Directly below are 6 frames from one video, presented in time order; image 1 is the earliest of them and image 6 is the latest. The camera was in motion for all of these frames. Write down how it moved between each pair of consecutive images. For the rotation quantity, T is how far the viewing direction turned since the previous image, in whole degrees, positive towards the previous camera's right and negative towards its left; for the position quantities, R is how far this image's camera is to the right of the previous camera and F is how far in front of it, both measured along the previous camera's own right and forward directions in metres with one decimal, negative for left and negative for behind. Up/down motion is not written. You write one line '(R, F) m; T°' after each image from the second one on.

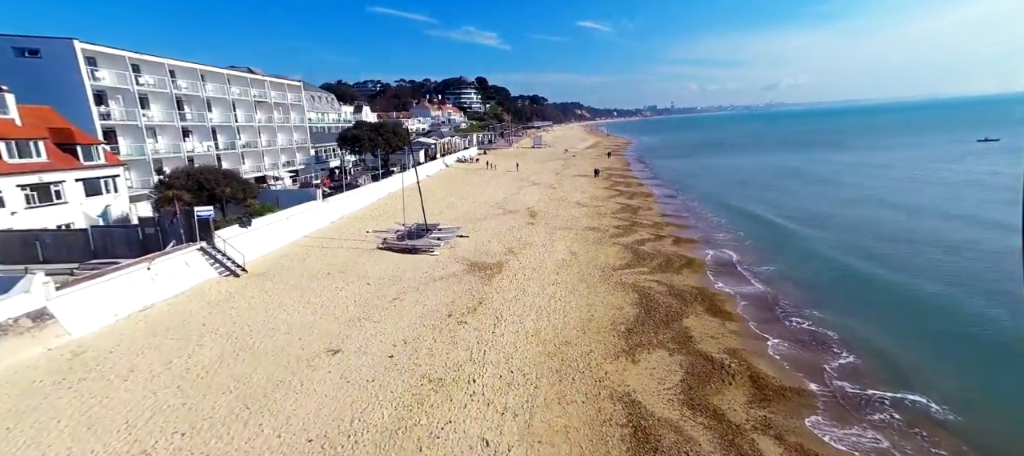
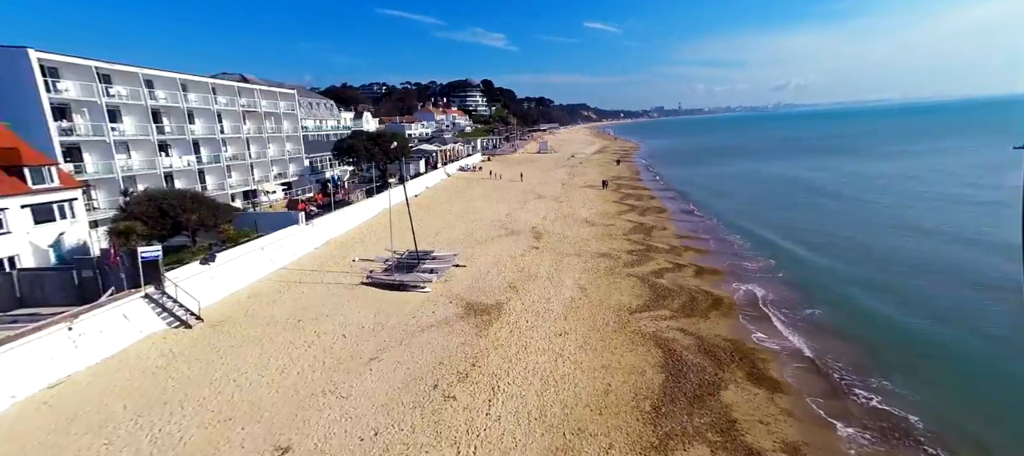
(+0.1, +2.3) m; -1°
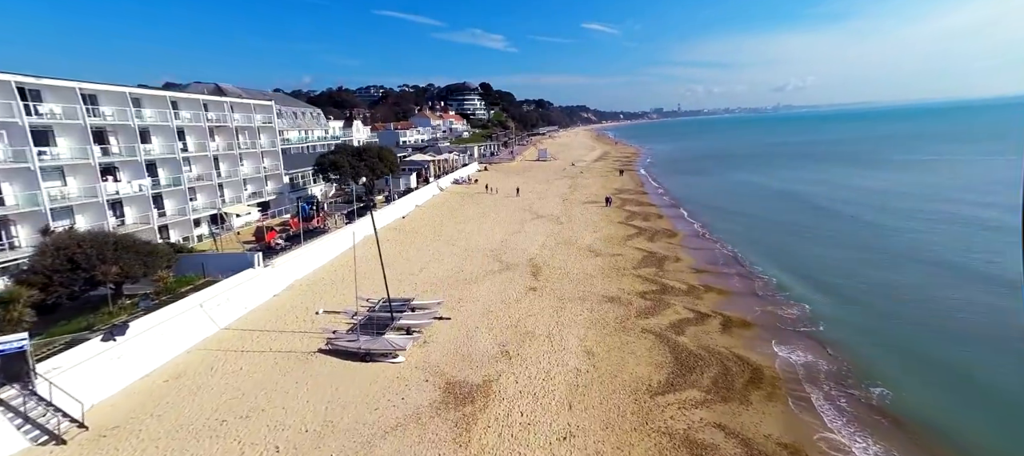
(+0.3, +3.1) m; 0°
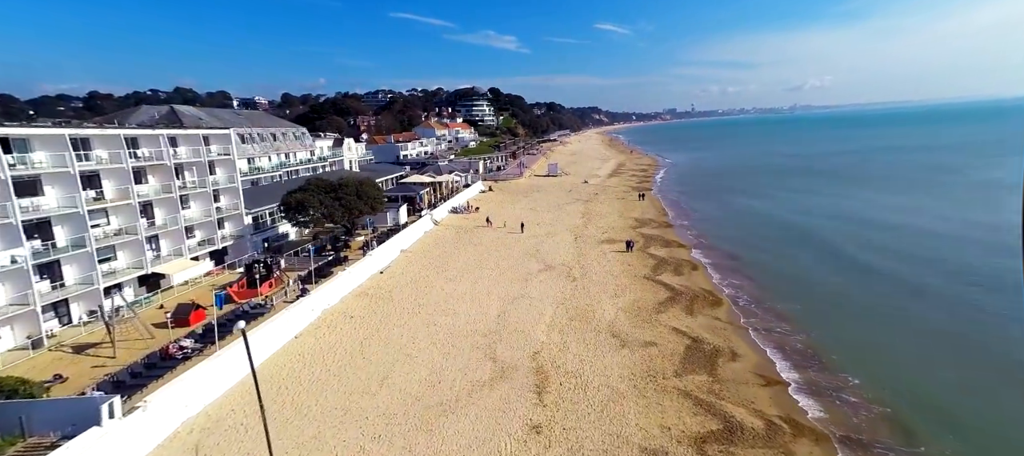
(+0.6, +6.5) m; -1°
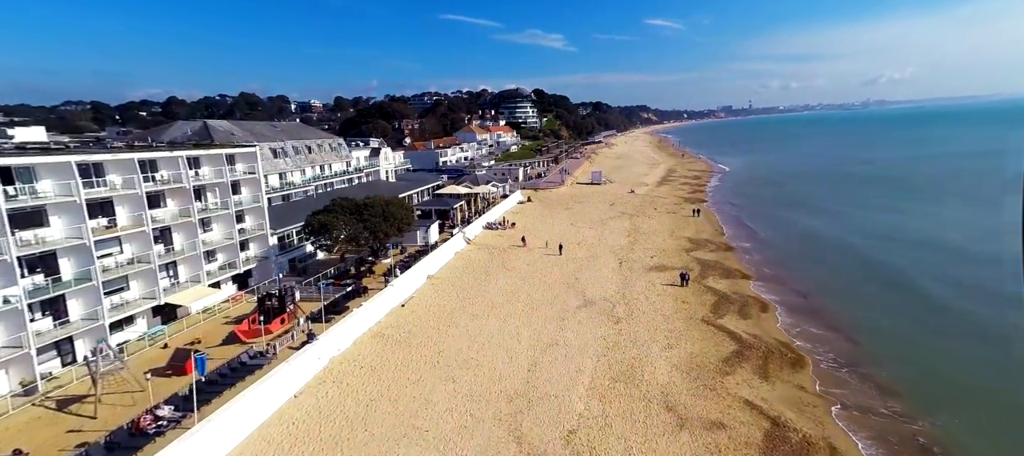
(+0.4, +3.2) m; -6°
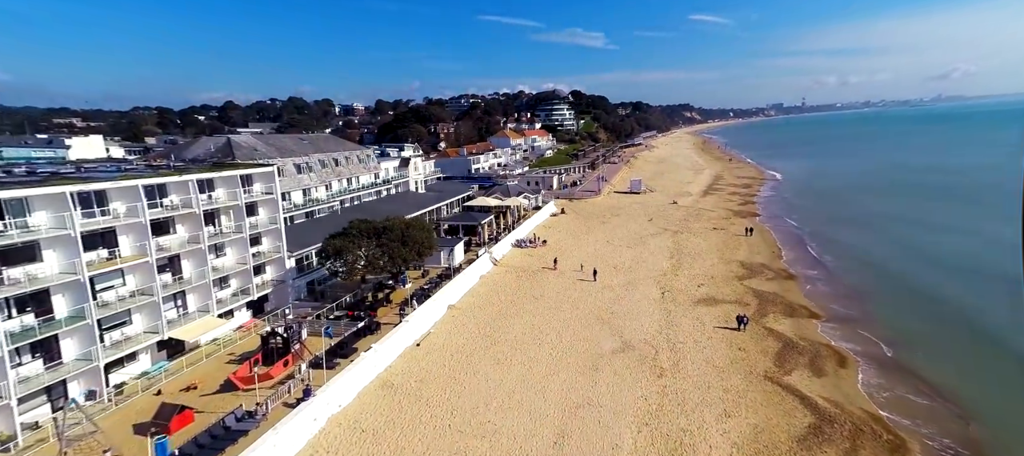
(+0.5, +2.9) m; -5°
